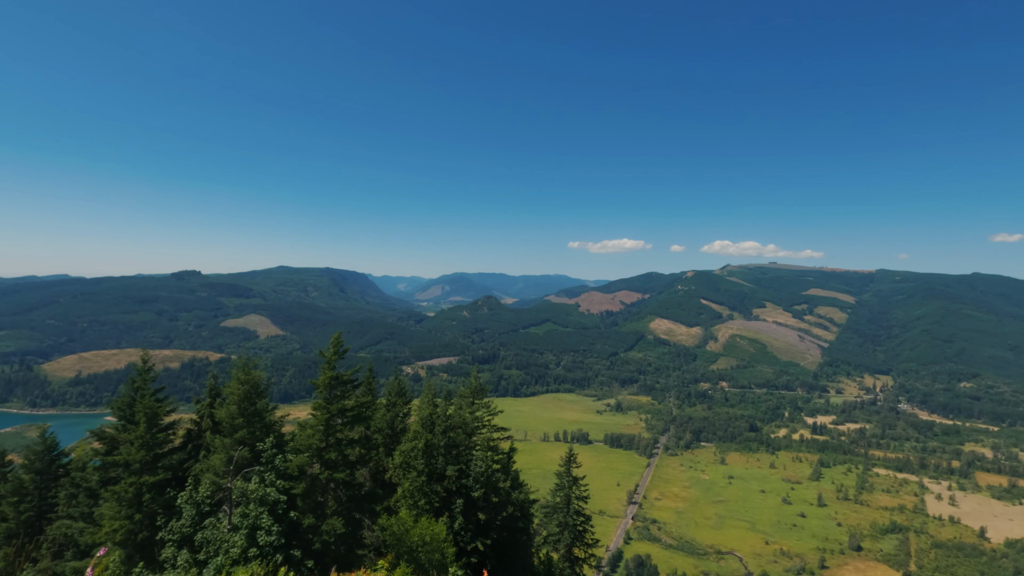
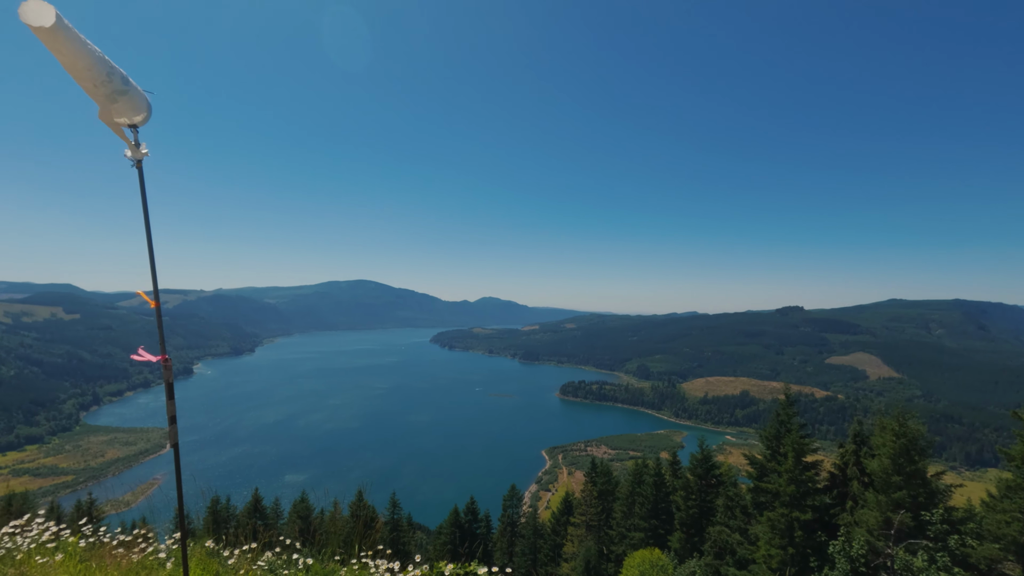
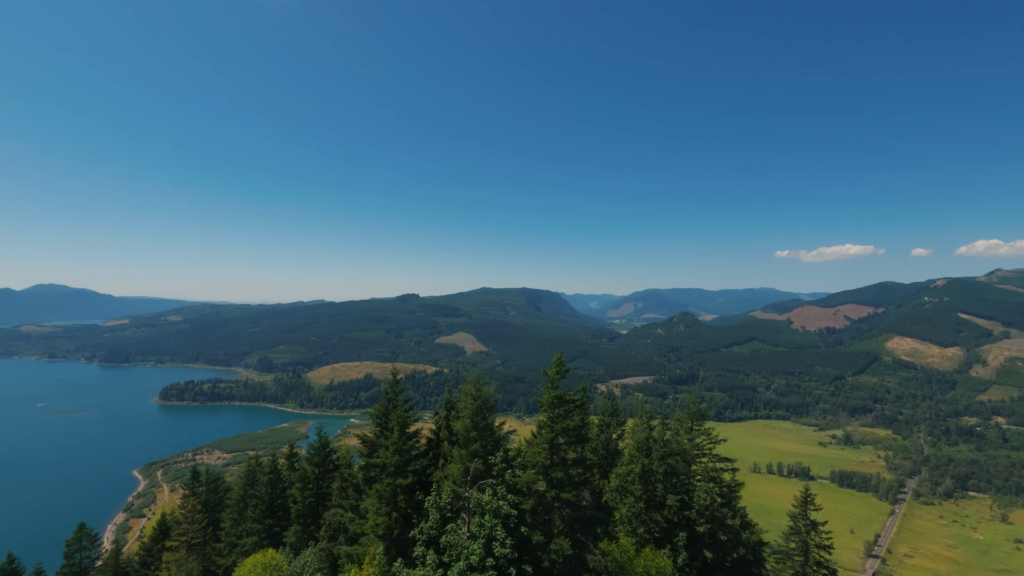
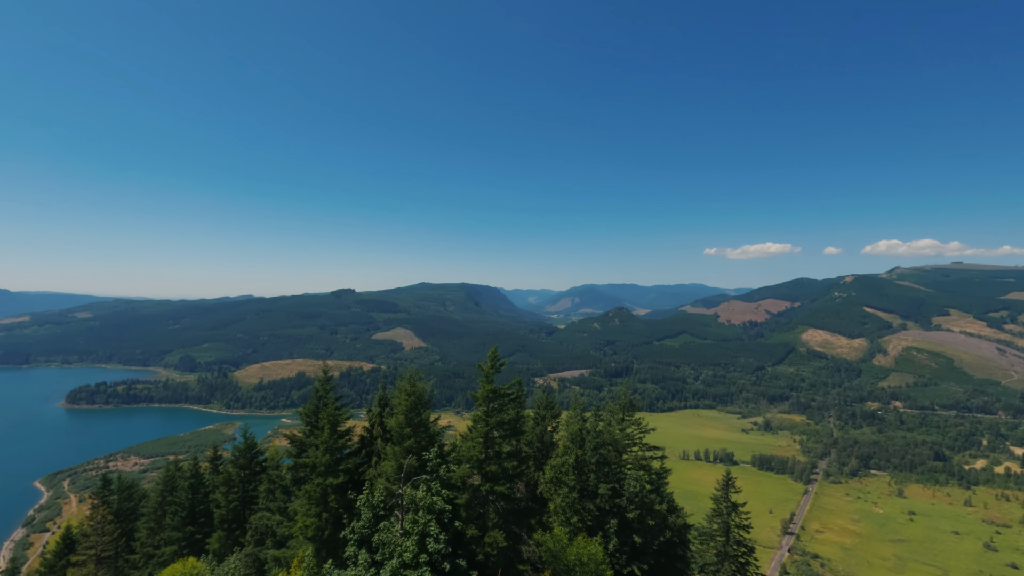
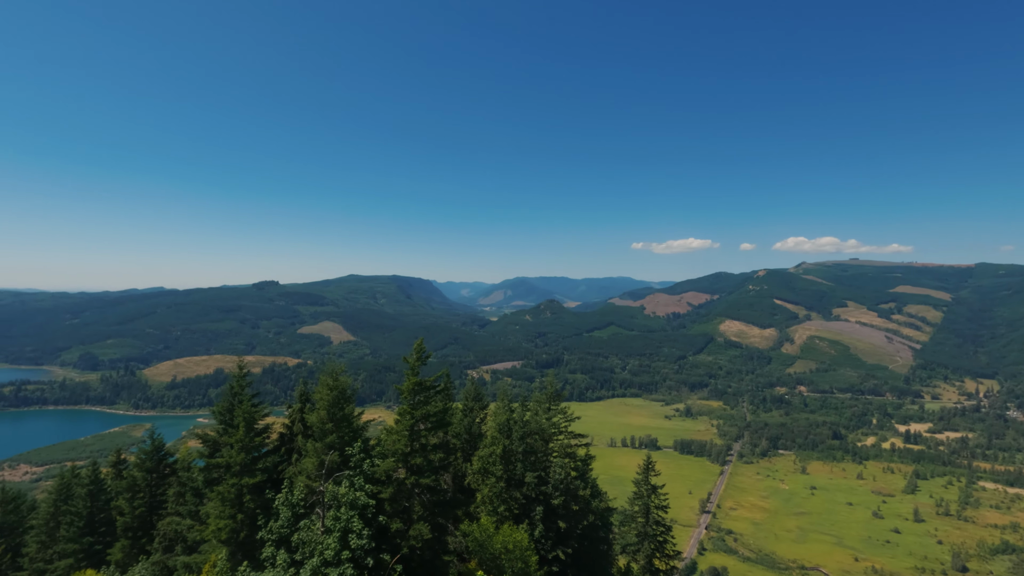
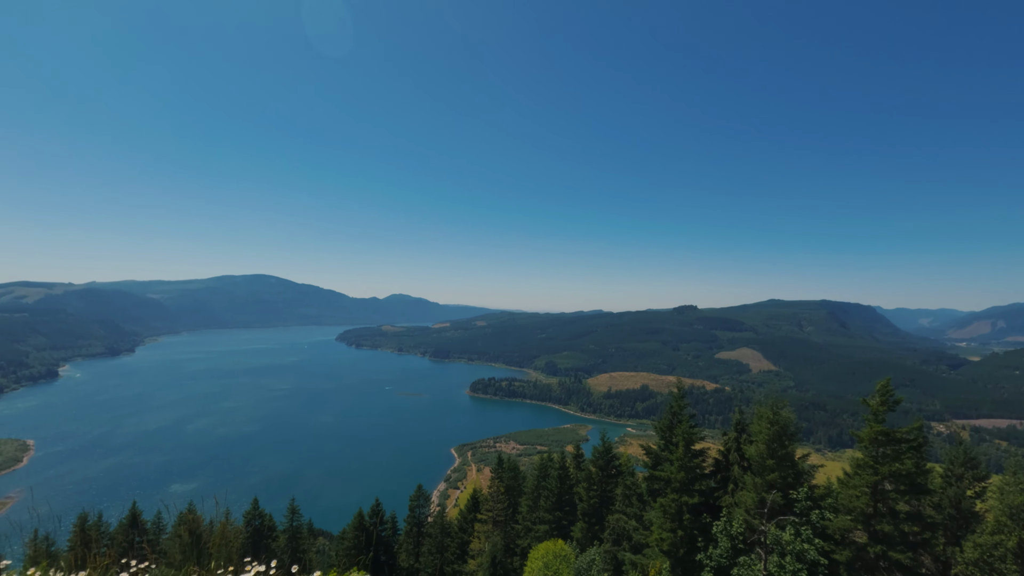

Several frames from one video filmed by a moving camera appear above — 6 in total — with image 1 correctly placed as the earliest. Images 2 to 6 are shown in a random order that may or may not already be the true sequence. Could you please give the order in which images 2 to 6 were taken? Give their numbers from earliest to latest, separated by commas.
5, 4, 3, 6, 2
